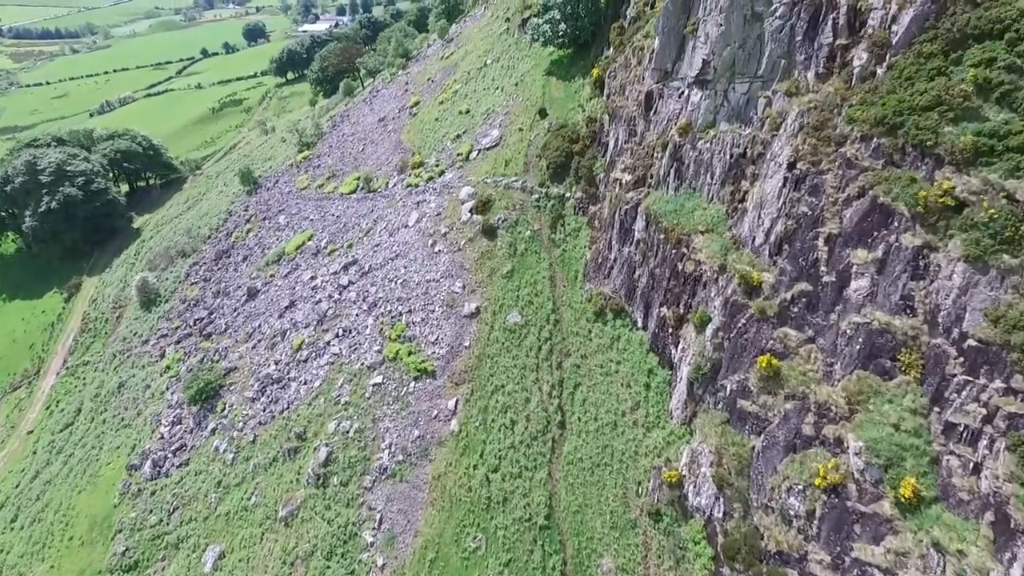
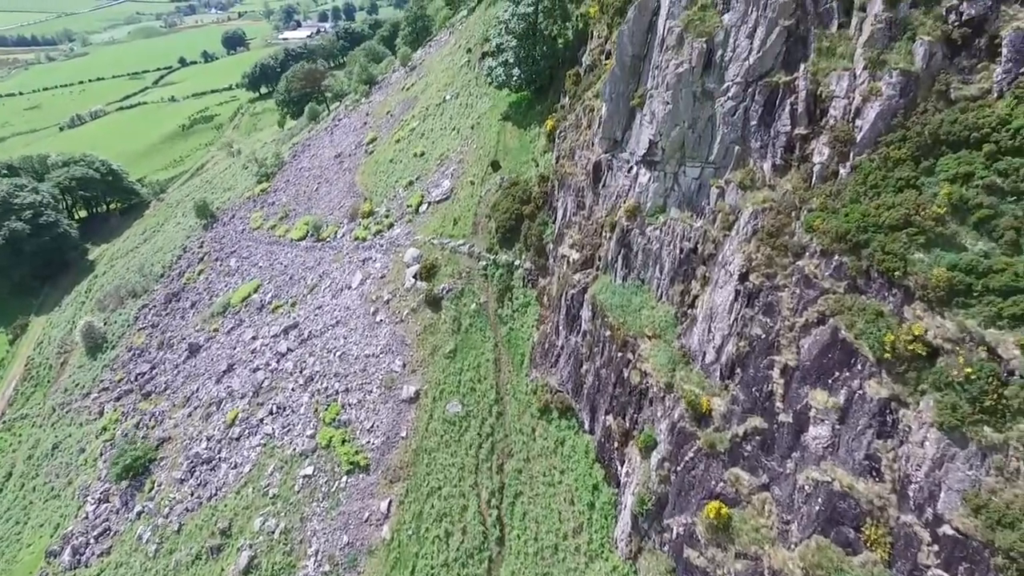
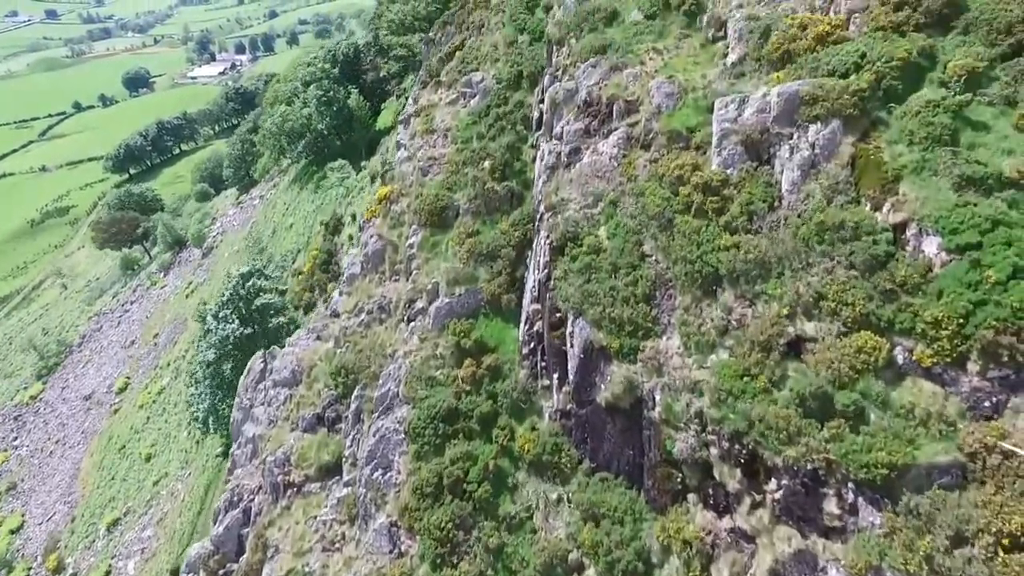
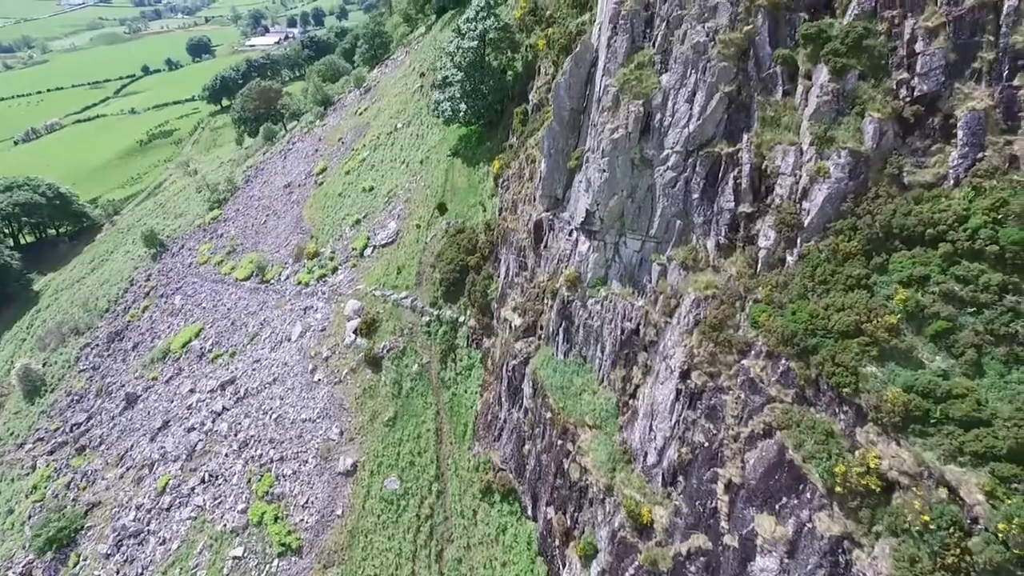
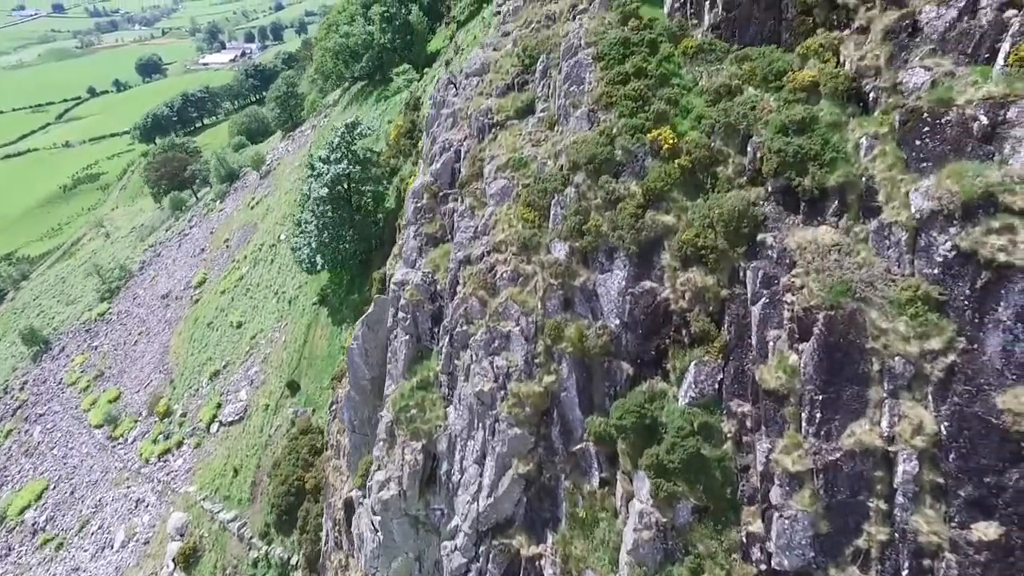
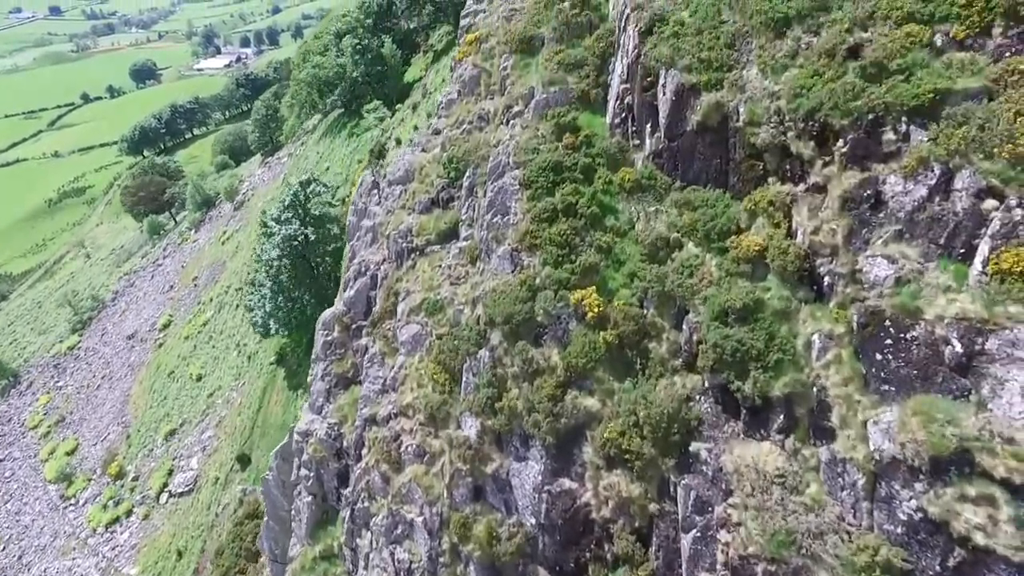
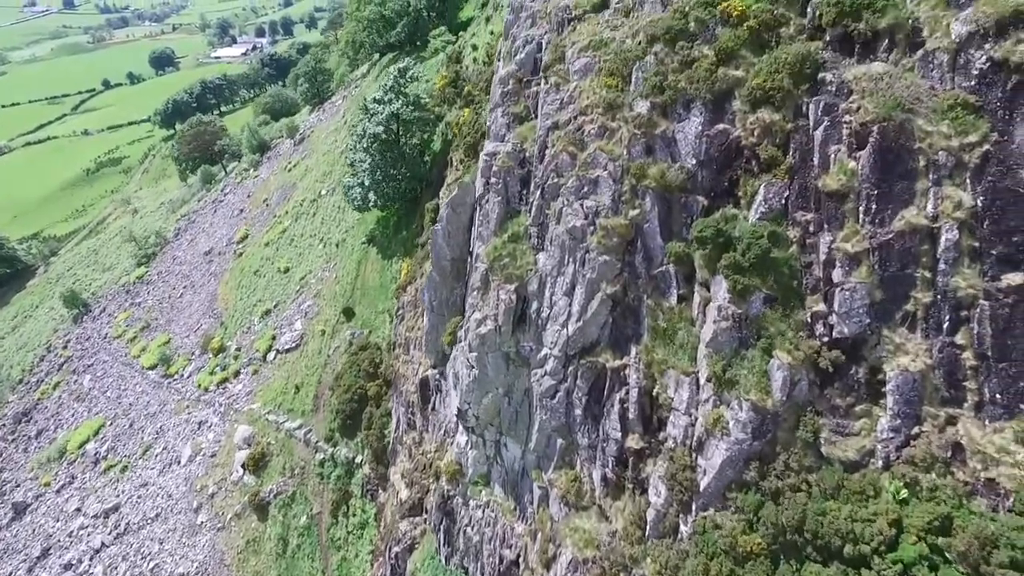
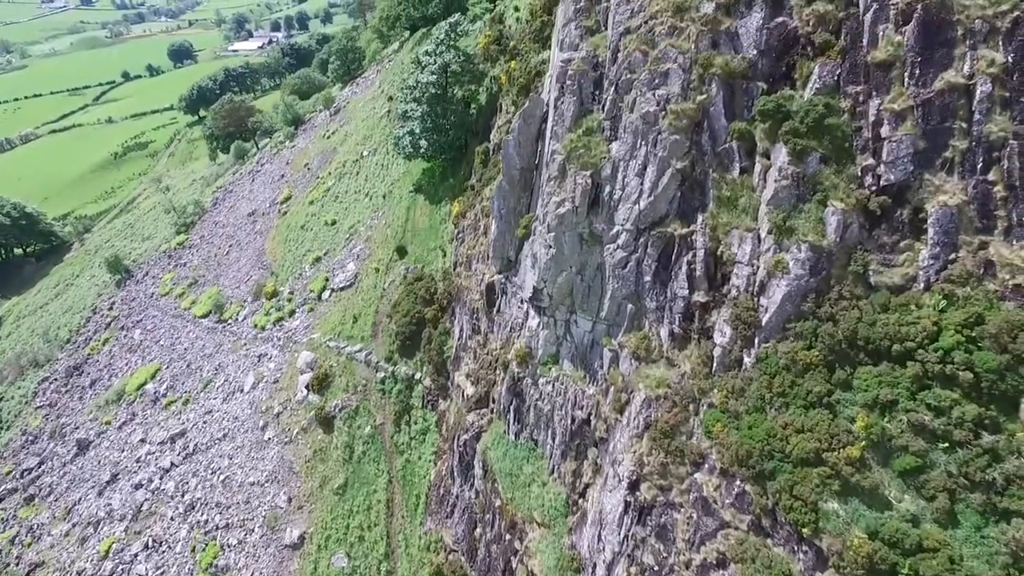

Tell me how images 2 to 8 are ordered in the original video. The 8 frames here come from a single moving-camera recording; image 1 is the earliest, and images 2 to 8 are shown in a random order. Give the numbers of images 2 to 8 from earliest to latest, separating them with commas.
2, 4, 8, 7, 5, 6, 3
